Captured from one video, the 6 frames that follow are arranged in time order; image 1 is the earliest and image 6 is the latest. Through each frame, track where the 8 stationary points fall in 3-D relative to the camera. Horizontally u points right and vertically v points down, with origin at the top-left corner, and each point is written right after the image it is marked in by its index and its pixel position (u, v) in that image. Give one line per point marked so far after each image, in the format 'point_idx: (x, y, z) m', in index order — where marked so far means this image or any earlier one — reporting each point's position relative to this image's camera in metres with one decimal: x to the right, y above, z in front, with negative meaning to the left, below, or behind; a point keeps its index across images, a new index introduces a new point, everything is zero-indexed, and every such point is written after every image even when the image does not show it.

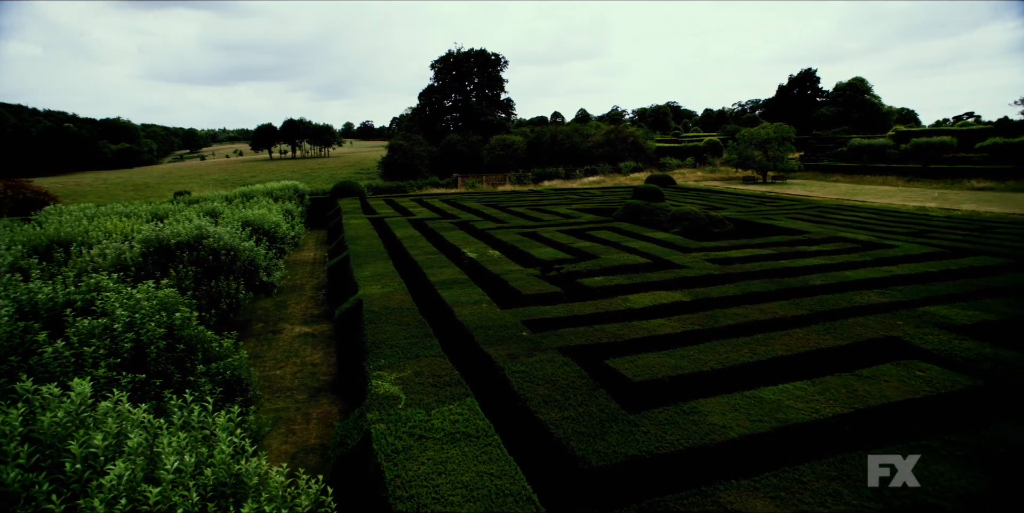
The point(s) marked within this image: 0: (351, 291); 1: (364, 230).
0: (-2.5, -0.5, +9.9) m
1: (-3.7, +0.6, +16.1) m
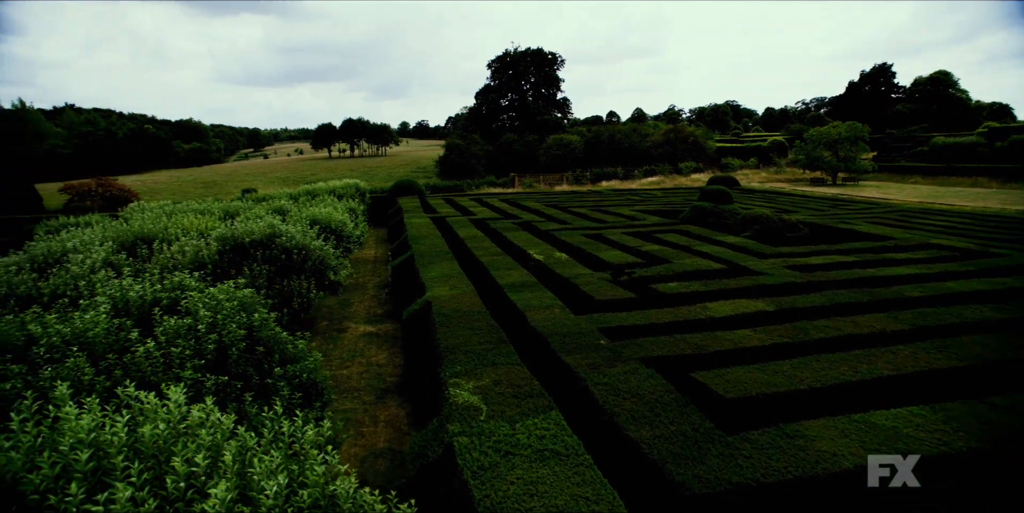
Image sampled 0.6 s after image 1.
0: (-1.4, -0.5, +9.8) m
1: (-2.1, +0.7, +16.1) m
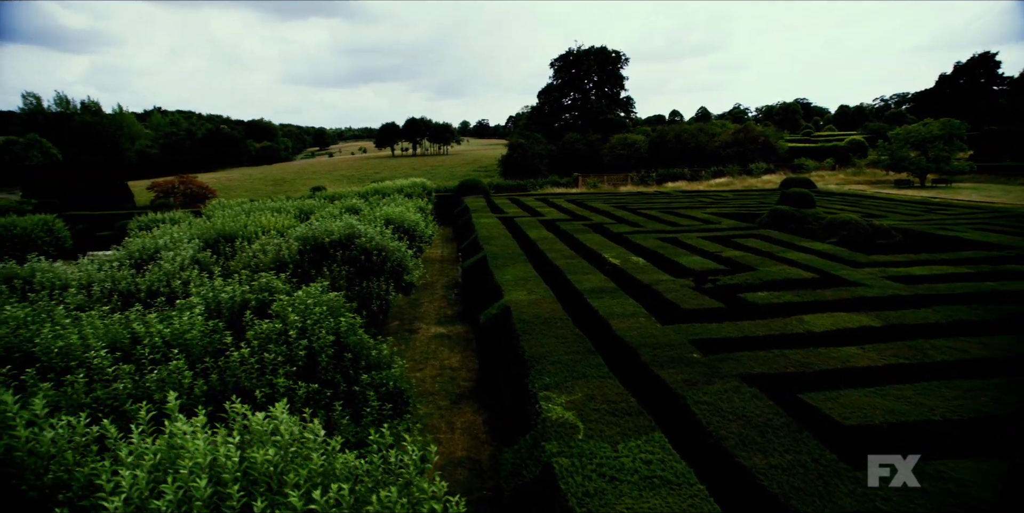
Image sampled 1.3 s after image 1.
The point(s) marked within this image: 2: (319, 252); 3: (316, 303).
0: (-0.3, -0.6, +9.7) m
1: (-0.4, +0.6, +15.9) m
2: (-2.5, +0.1, +8.4) m
3: (-1.6, -0.4, +5.3) m
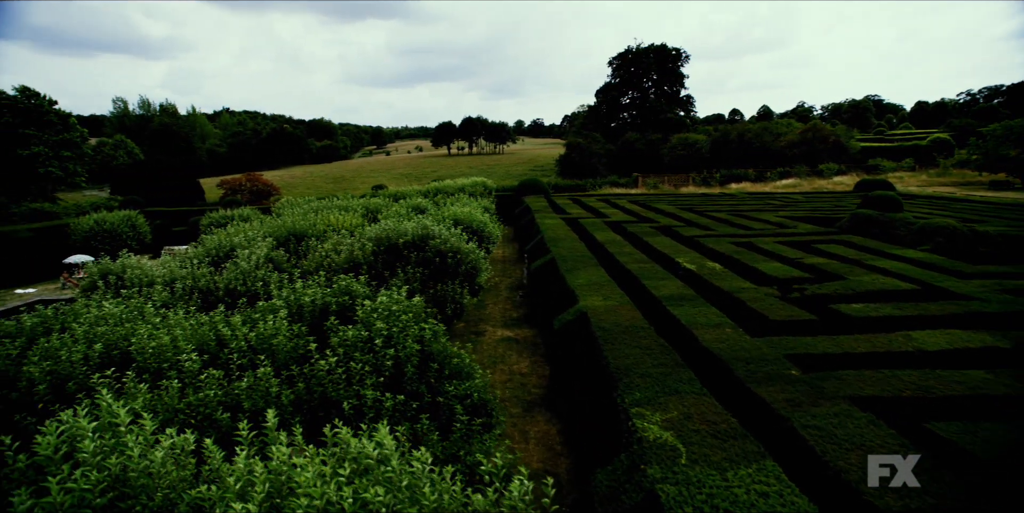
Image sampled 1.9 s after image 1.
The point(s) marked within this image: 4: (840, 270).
0: (+0.8, -0.6, +9.4) m
1: (+1.2, +0.6, +15.6) m
2: (-1.5, 0.0, +8.2) m
3: (-0.9, -0.4, +5.1) m
4: (+5.0, -0.2, +9.8) m
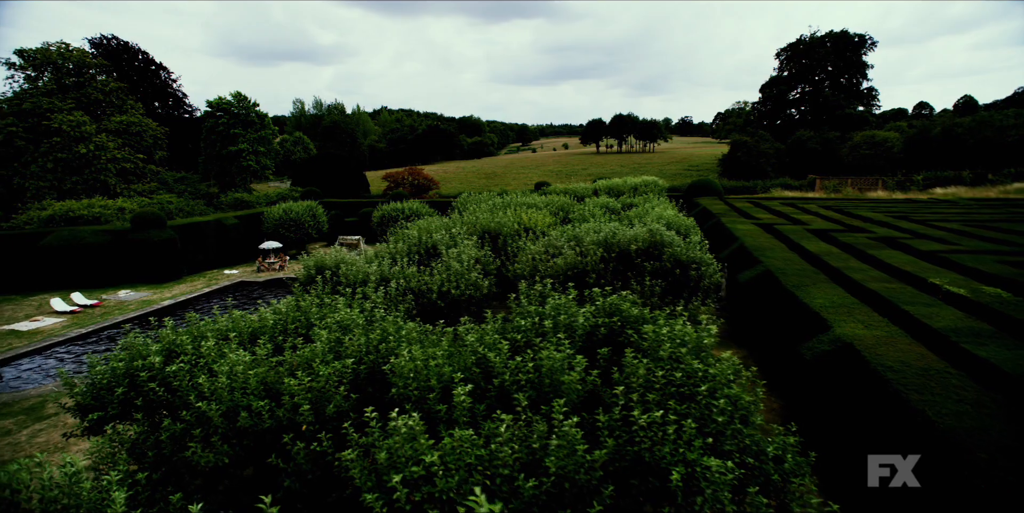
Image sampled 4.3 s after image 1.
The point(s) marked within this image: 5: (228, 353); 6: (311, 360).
0: (+3.7, -0.8, +7.9) m
1: (+5.4, +0.4, +13.9) m
2: (+1.2, 0.0, +7.3) m
3: (+1.1, -0.5, +4.0) m
4: (+7.9, -0.6, +7.4) m
5: (-2.0, -0.7, +4.7) m
6: (-1.4, -0.7, +4.5) m
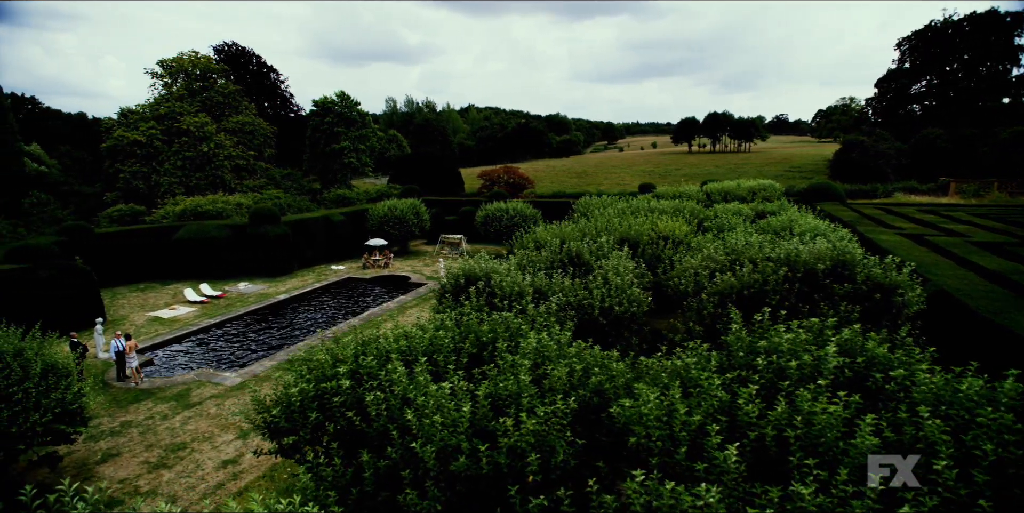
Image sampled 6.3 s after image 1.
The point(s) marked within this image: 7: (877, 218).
0: (+5.5, -1.1, +6.8) m
1: (+8.0, +0.1, +12.5) m
2: (+3.0, -0.3, +6.5) m
3: (+2.5, -0.7, +3.3) m
4: (+9.6, -1.0, +5.7) m
5: (-0.6, -0.8, +4.3) m
6: (0.0, -0.9, +4.0) m
7: (+10.9, +1.1, +18.9) m
